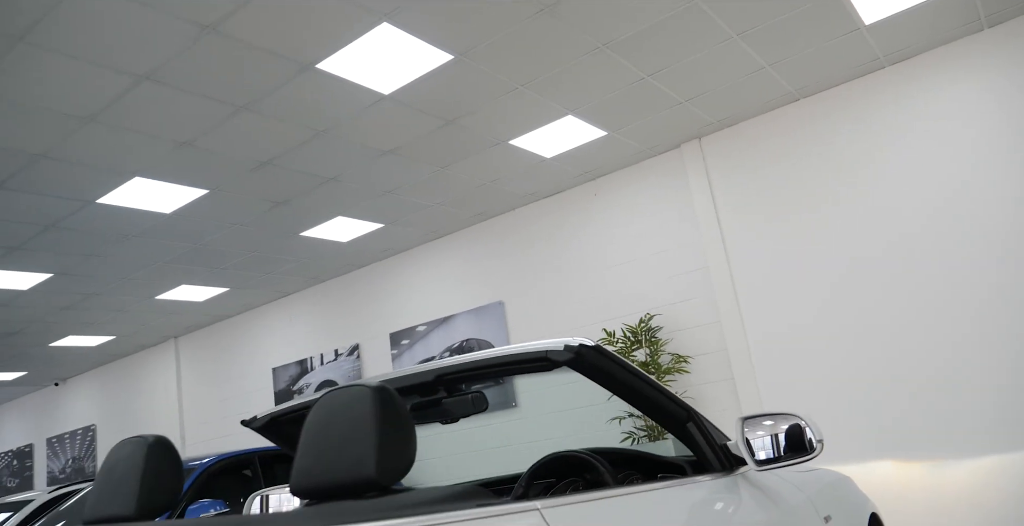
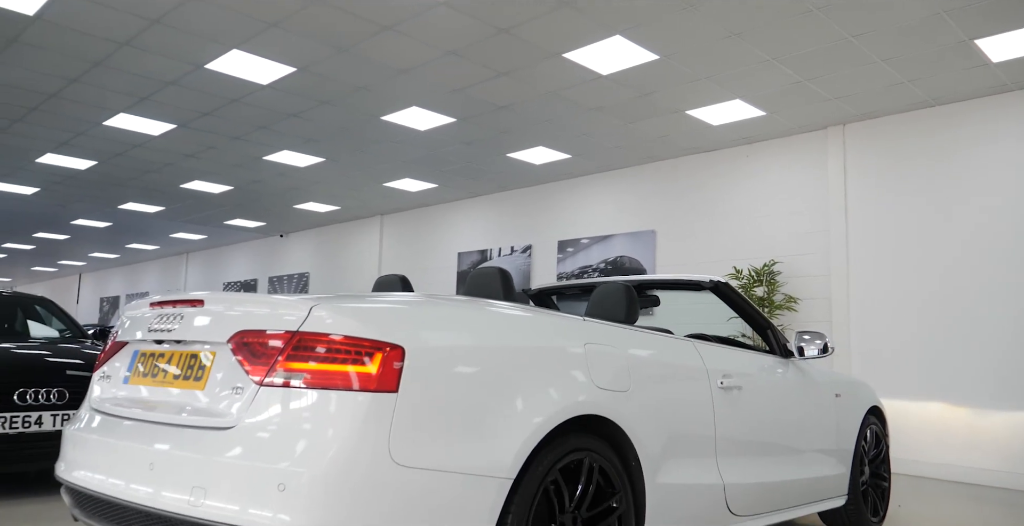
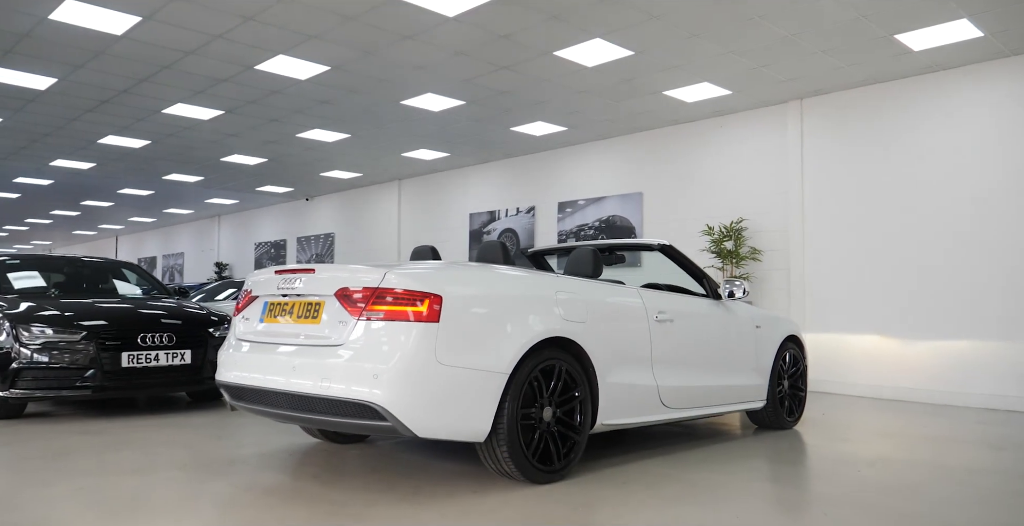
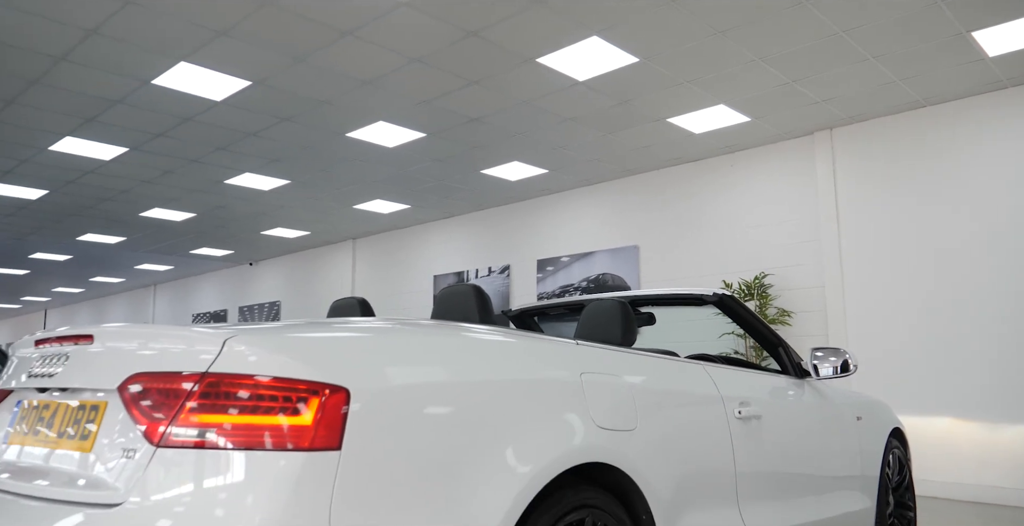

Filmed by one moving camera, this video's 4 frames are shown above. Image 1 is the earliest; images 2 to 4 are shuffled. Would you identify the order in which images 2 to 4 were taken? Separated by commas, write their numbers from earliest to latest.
4, 2, 3
